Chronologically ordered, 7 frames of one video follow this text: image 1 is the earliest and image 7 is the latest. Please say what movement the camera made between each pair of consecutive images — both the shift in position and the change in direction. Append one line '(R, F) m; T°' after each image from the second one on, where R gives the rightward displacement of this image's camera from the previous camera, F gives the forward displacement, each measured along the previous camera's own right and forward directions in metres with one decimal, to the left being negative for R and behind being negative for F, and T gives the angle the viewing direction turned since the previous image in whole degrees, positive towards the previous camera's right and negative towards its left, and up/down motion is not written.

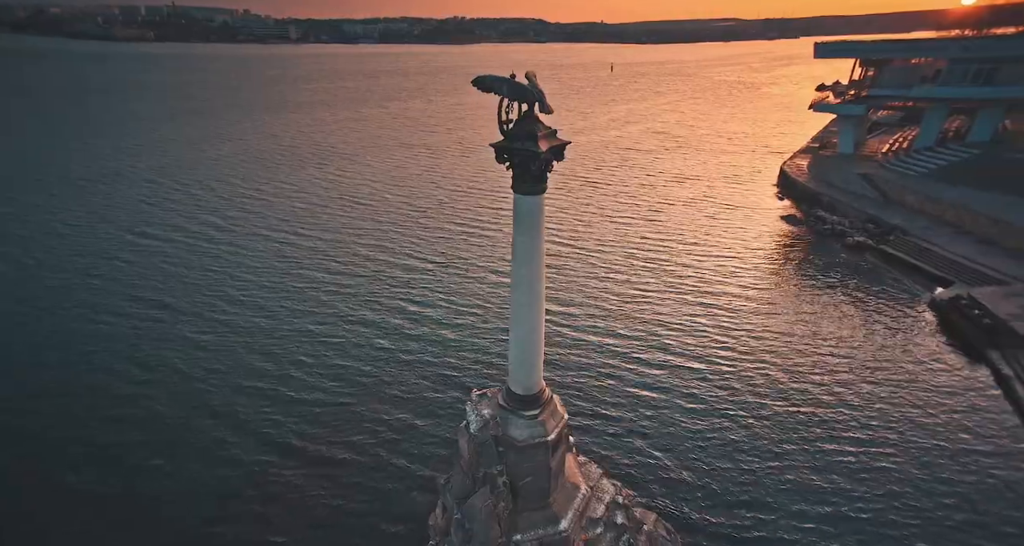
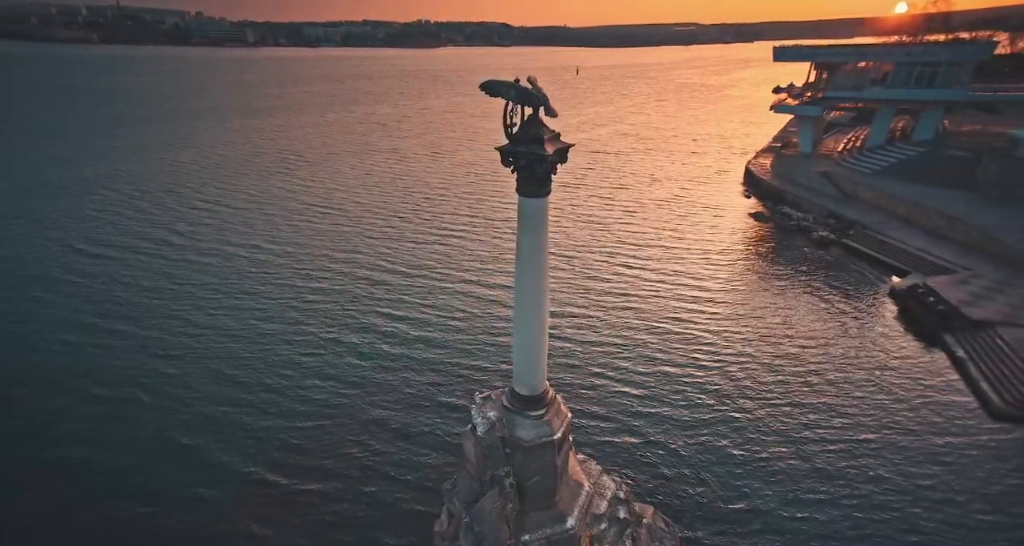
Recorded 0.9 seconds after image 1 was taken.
(-1.0, -0.1) m; +5°
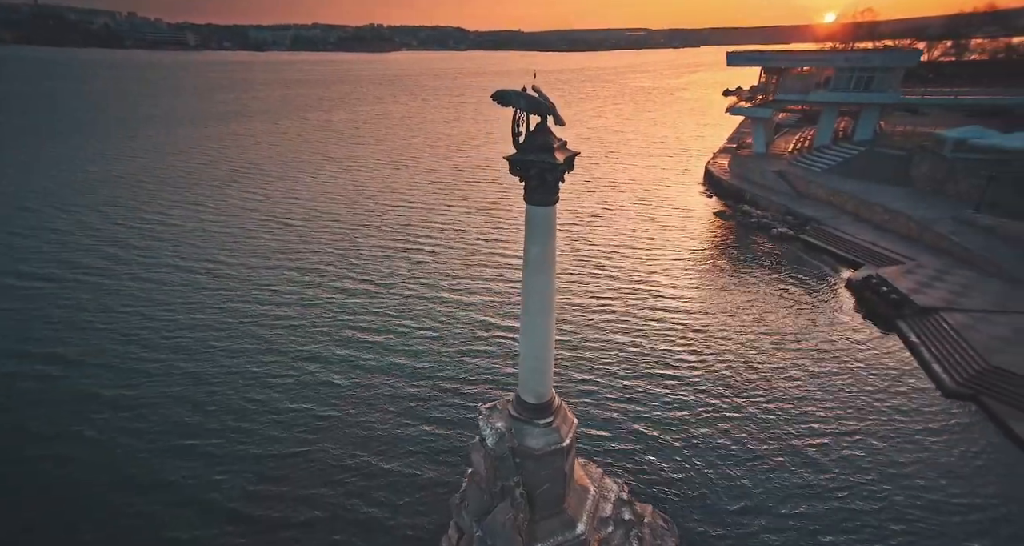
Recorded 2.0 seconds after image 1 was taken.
(-1.3, +0.1) m; +6°
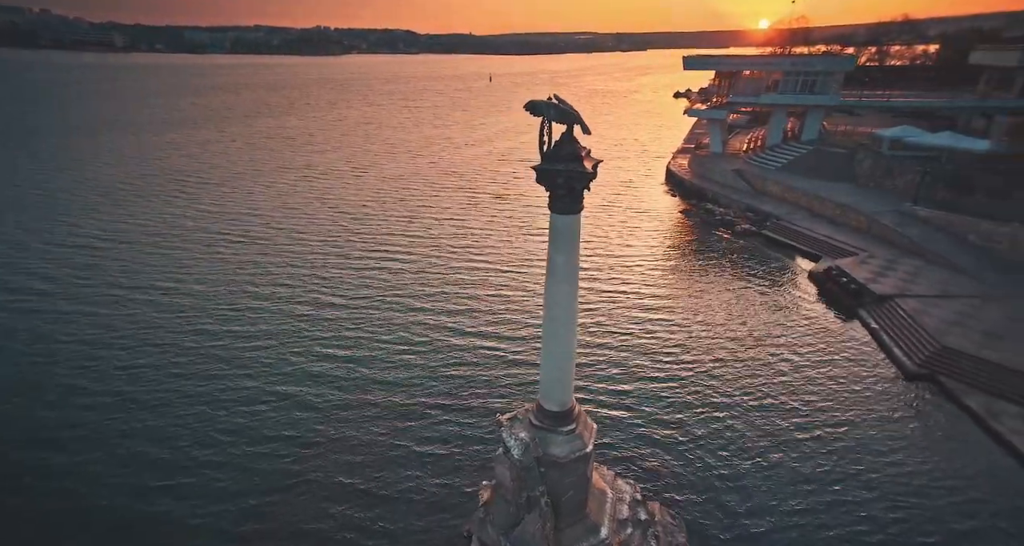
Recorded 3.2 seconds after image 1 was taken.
(-1.6, +0.2) m; +7°
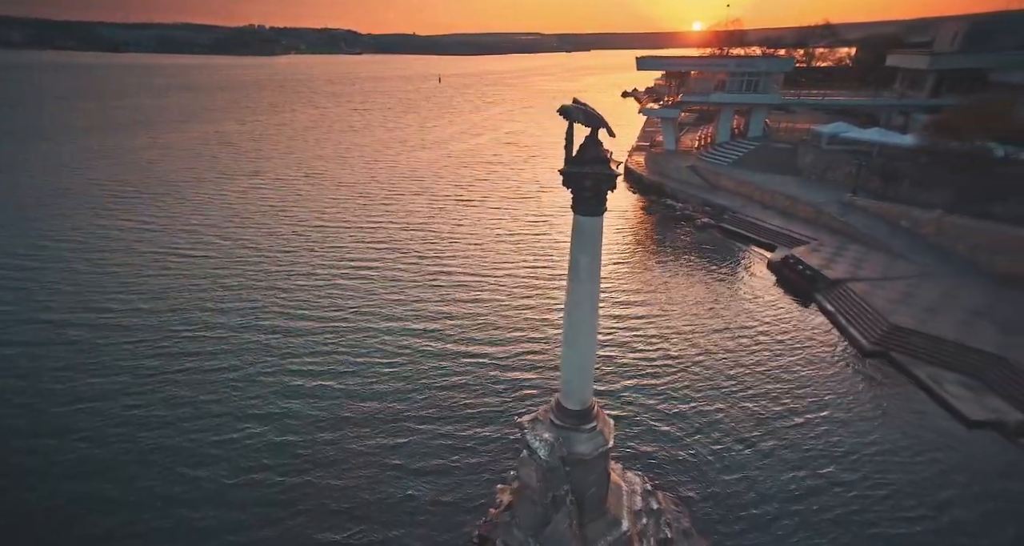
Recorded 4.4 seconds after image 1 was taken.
(-1.7, +0.1) m; +7°
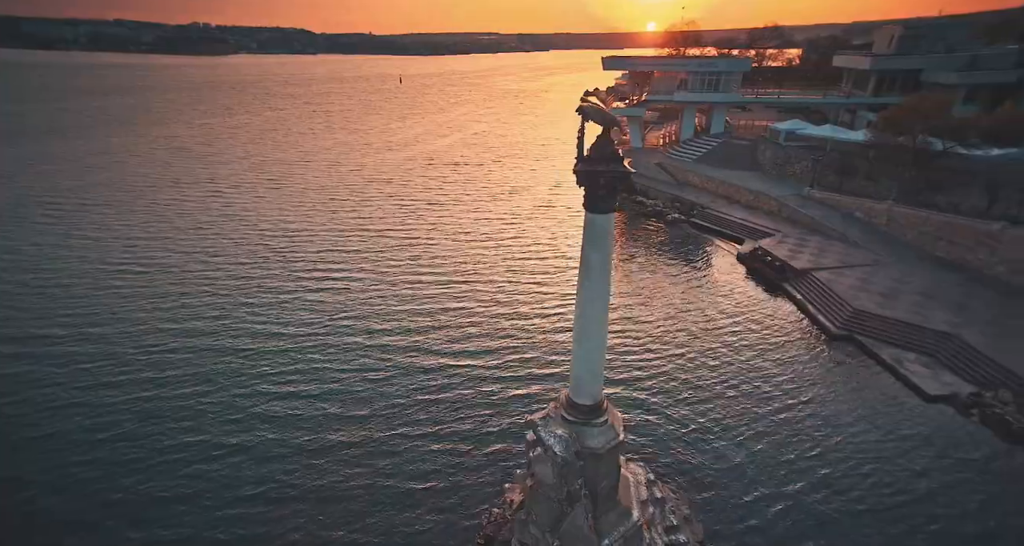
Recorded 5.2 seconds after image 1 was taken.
(-1.2, 0.0) m; +5°
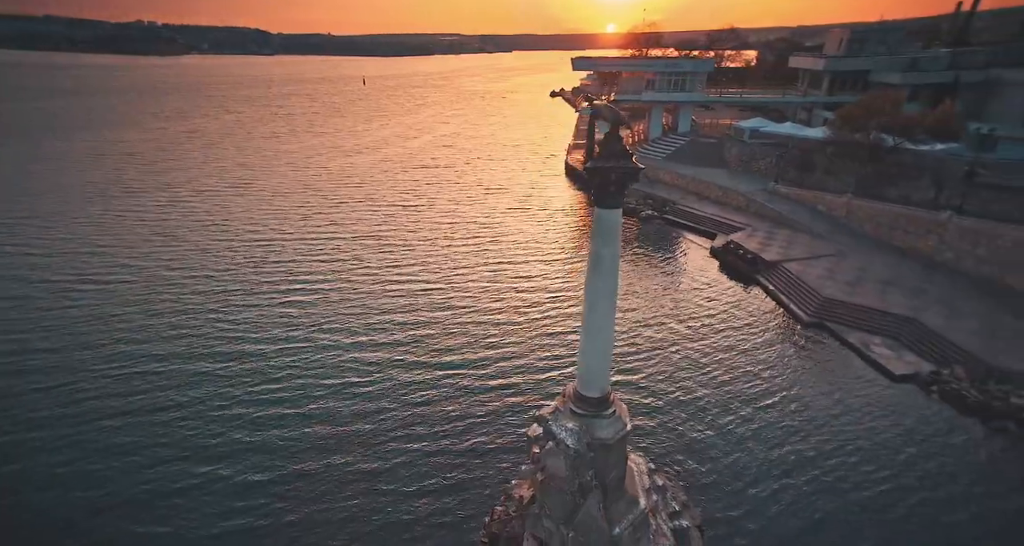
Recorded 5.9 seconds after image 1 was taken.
(-1.0, 0.0) m; +5°
